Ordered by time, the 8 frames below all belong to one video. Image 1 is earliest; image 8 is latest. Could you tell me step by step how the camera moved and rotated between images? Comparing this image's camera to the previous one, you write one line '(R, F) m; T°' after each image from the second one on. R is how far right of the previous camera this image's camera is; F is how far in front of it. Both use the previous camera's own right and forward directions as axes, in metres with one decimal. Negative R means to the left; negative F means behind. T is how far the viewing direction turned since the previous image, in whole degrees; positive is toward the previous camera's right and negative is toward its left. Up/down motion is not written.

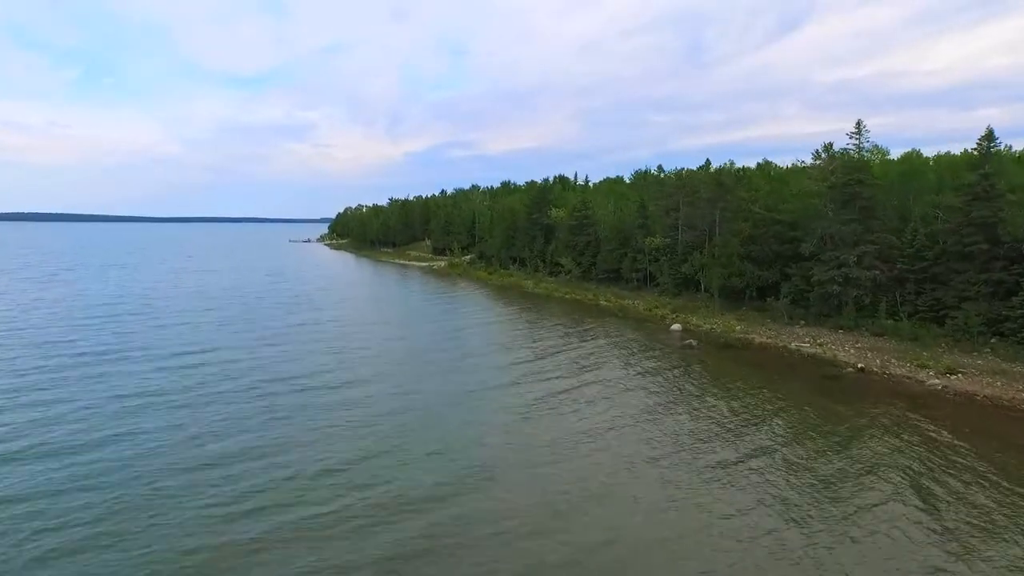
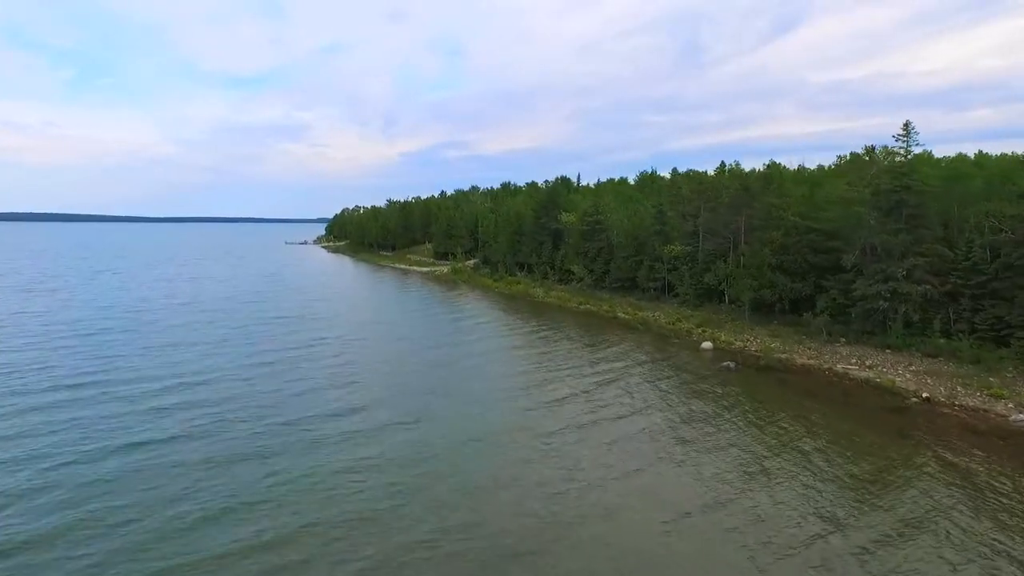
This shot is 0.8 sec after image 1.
(-1.2, +2.9) m; 0°
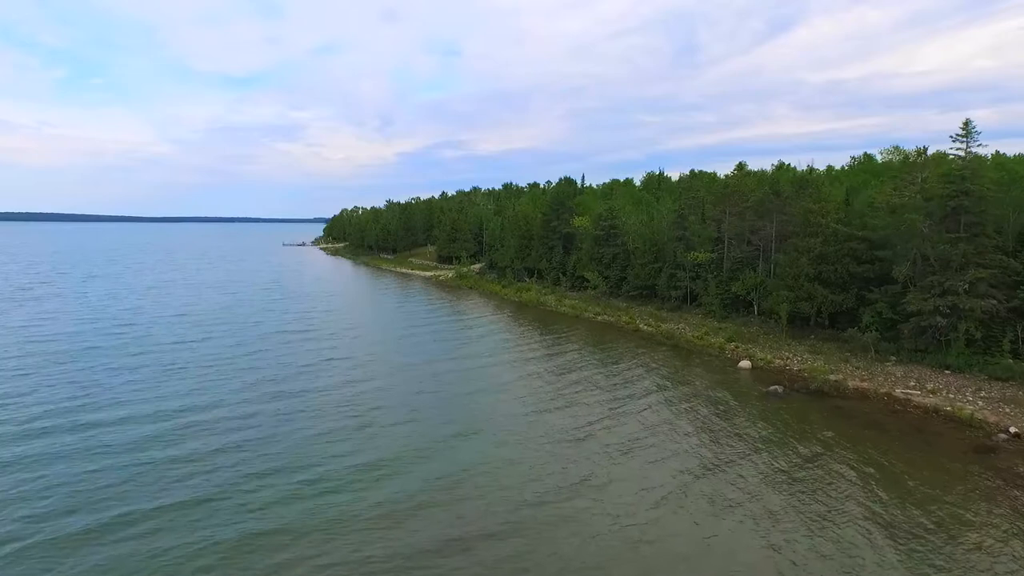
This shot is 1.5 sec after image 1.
(-1.3, +2.9) m; 0°
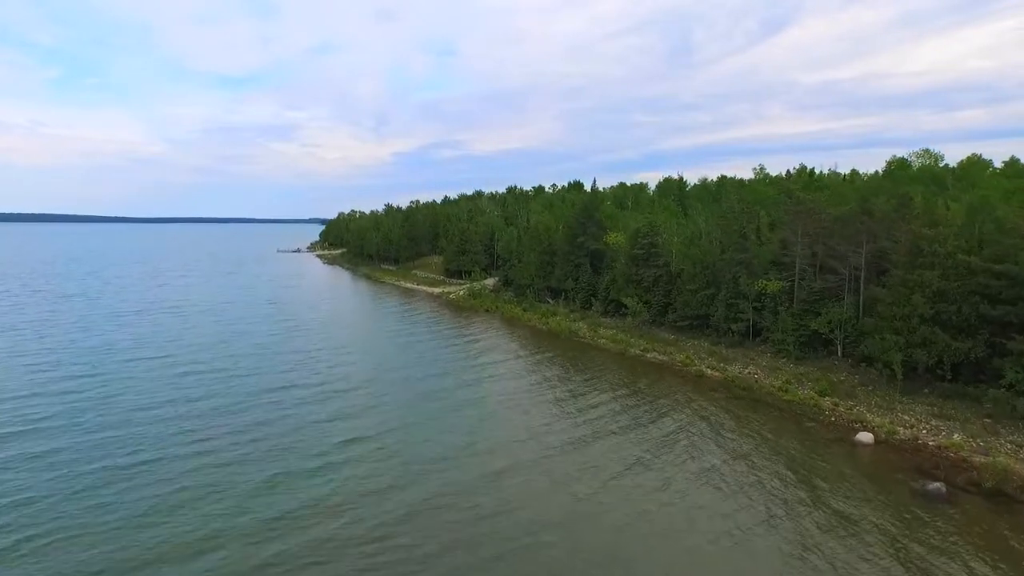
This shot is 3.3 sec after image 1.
(-2.8, +7.2) m; 0°
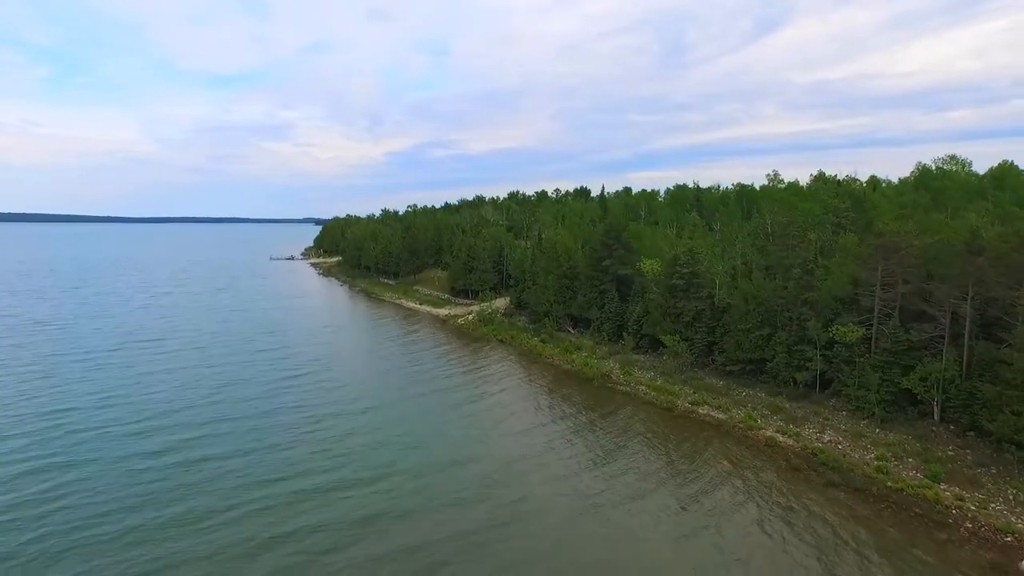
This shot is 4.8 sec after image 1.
(-2.2, +6.4) m; 0°
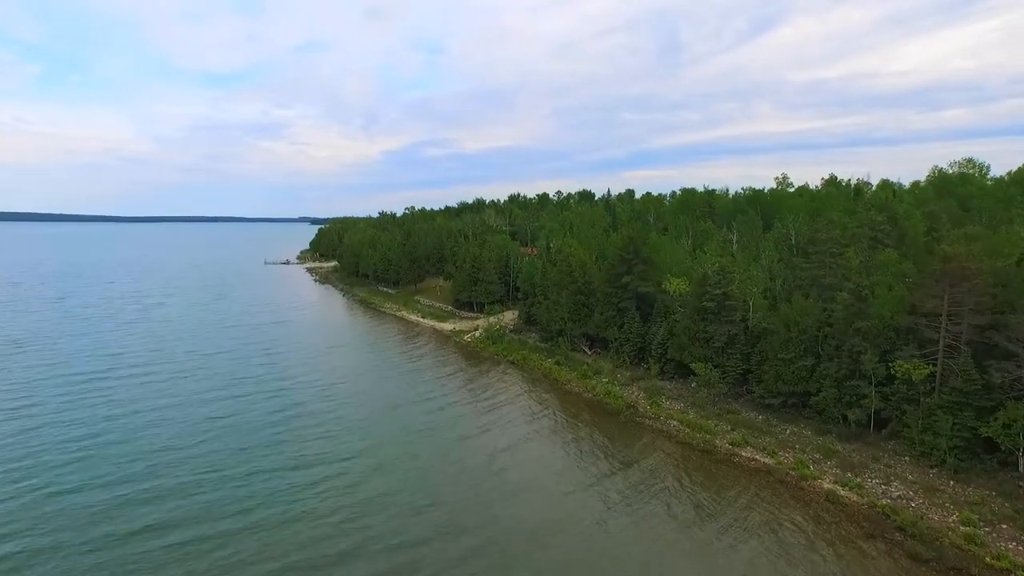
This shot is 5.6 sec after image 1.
(-1.5, +4.0) m; 0°
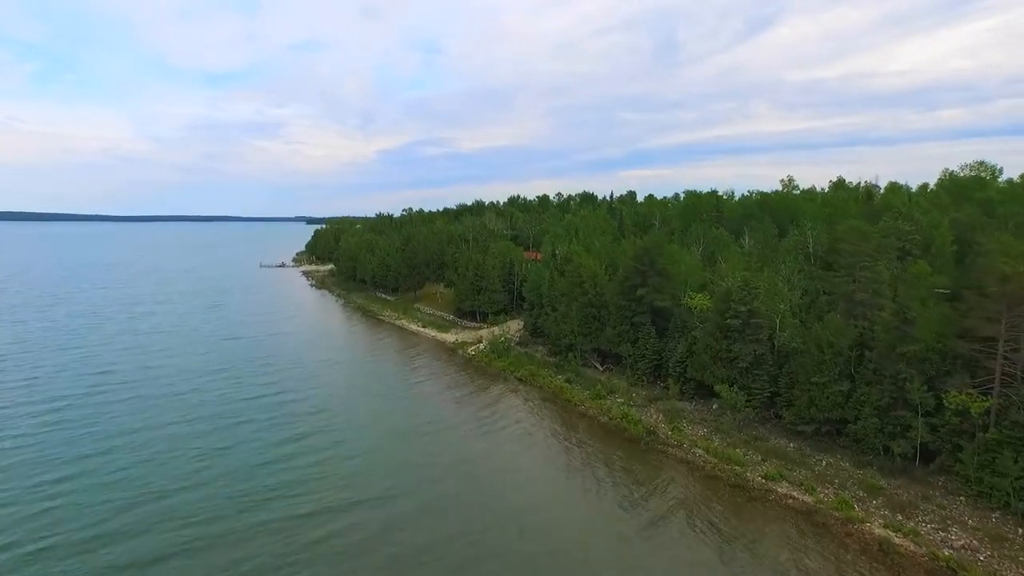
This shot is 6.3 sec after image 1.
(-1.0, +2.9) m; 0°
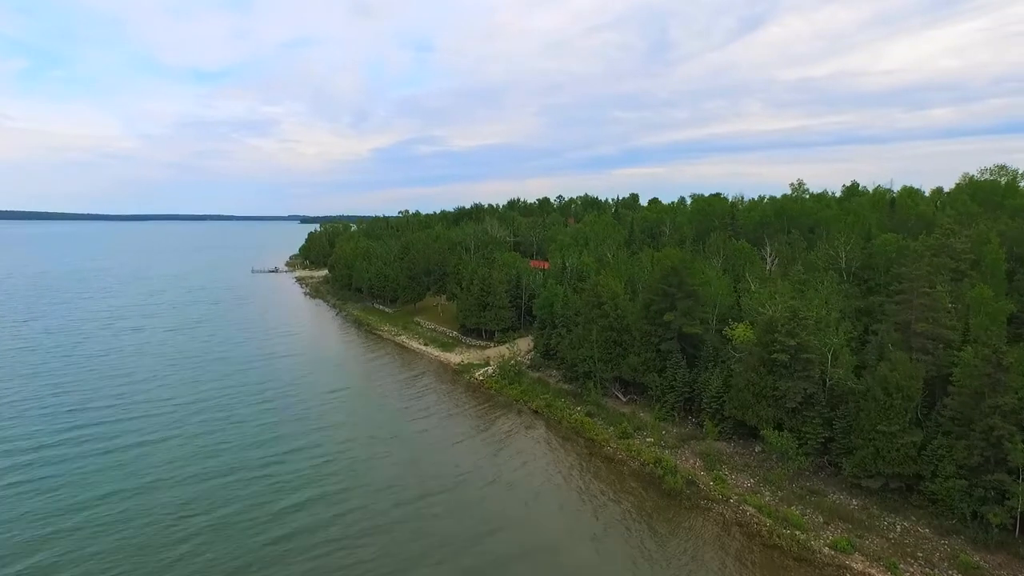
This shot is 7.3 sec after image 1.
(-1.6, +4.8) m; +1°
